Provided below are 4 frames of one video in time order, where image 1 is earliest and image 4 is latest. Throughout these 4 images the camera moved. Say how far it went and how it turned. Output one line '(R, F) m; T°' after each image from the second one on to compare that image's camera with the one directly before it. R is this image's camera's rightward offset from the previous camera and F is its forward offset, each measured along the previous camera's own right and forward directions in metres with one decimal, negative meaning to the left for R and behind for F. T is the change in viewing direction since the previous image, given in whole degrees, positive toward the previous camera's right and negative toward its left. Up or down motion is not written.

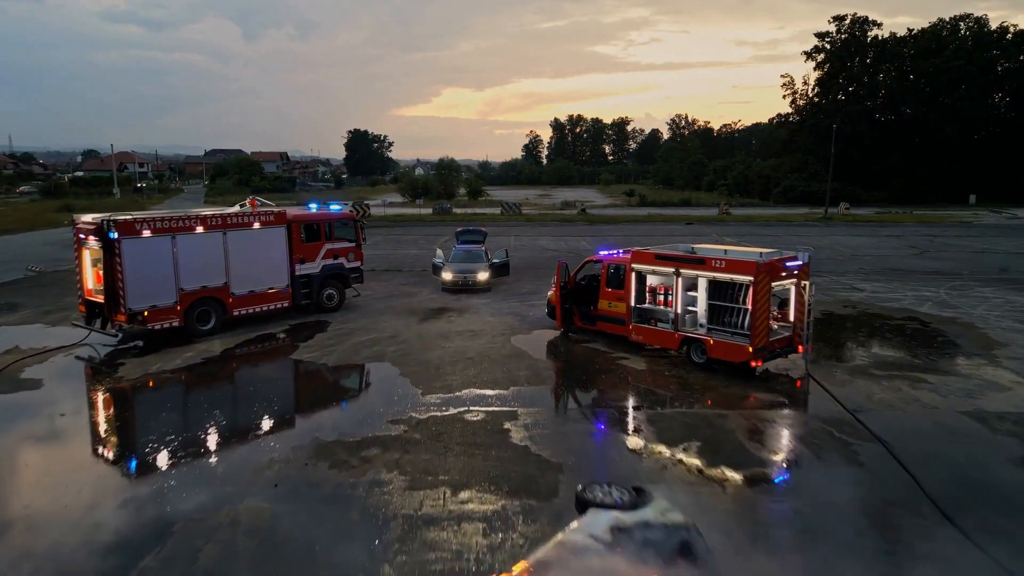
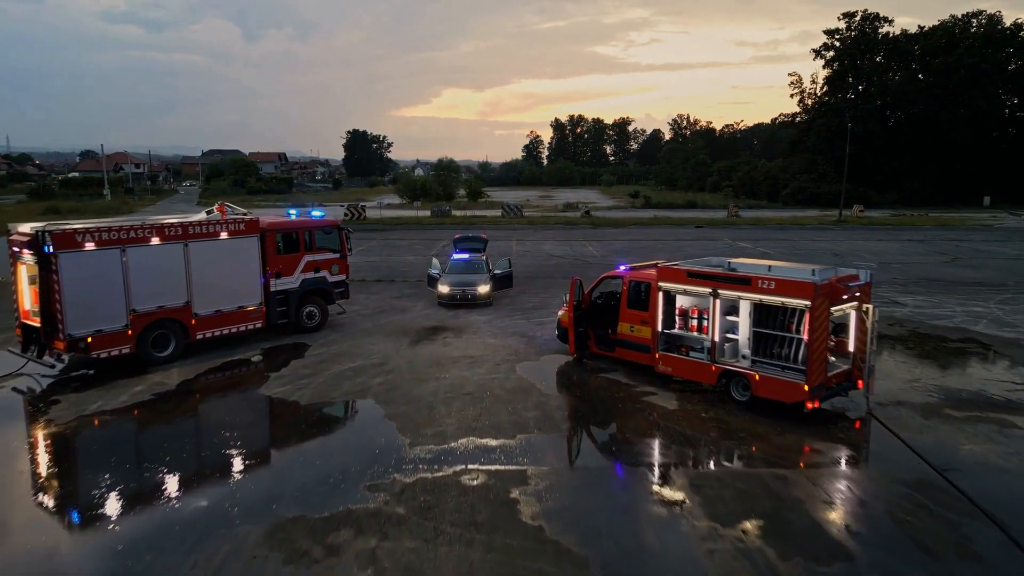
(-0.1, +1.9) m; 0°
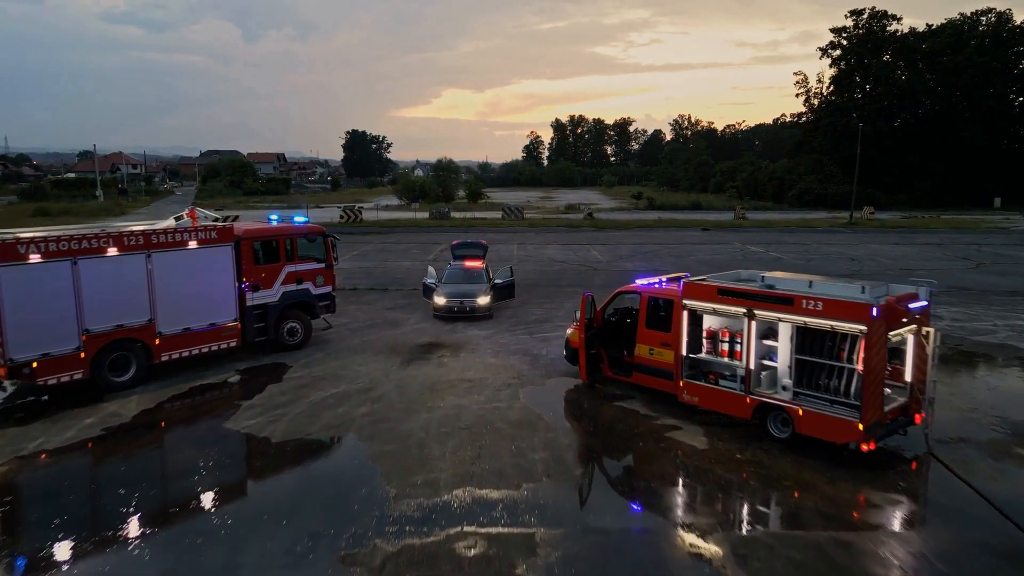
(0.0, +1.3) m; 0°
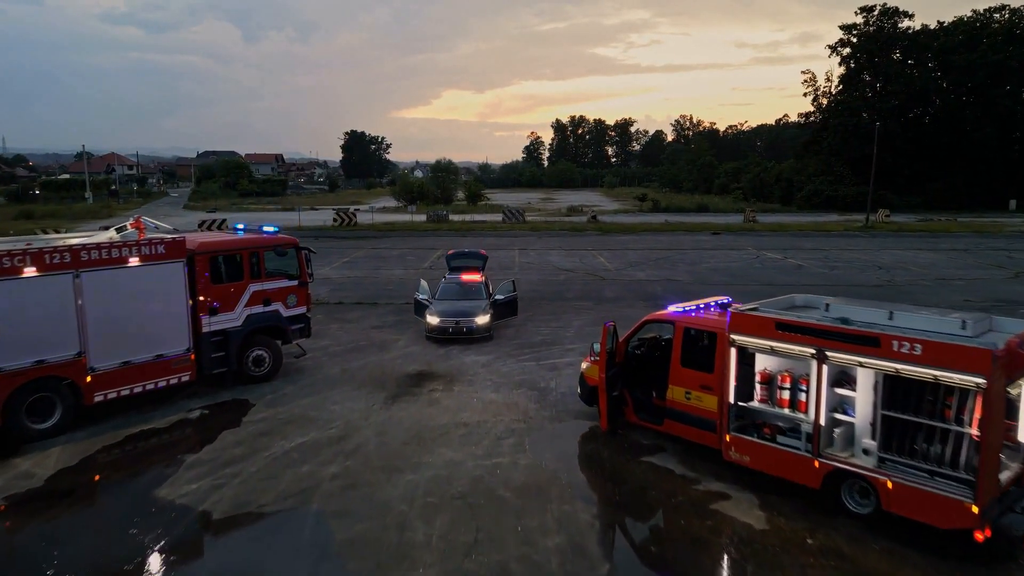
(-0.1, +1.9) m; 0°
